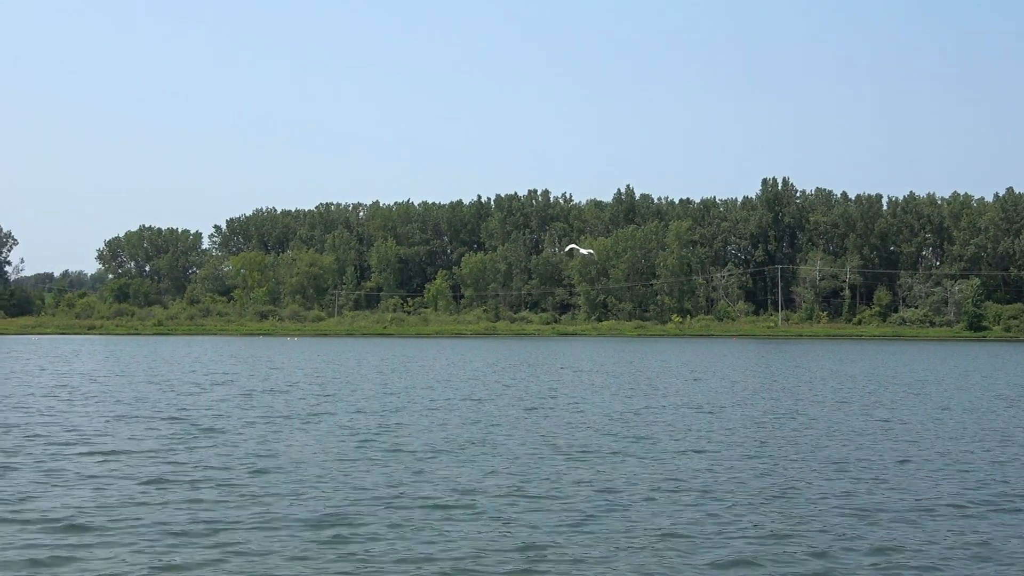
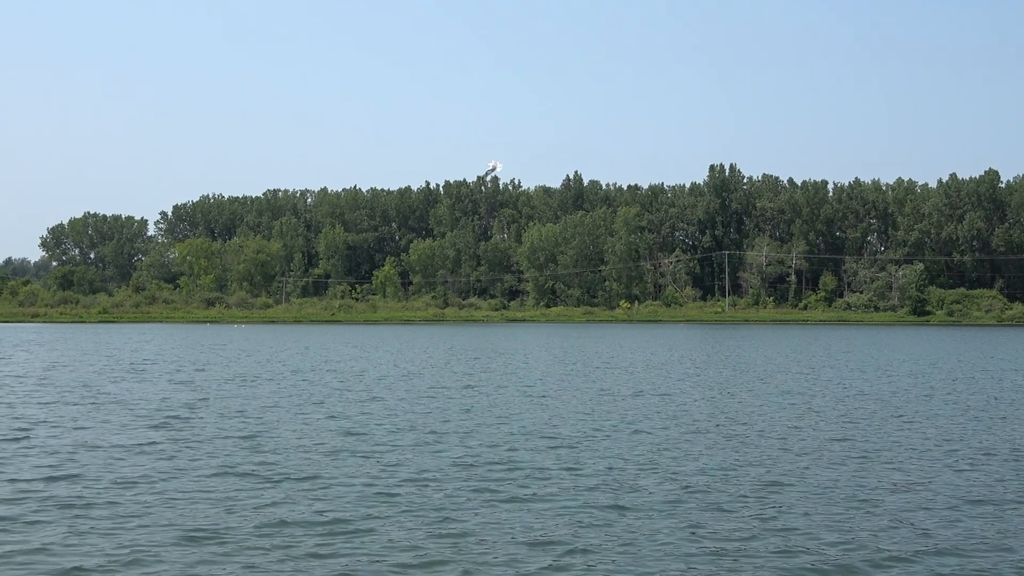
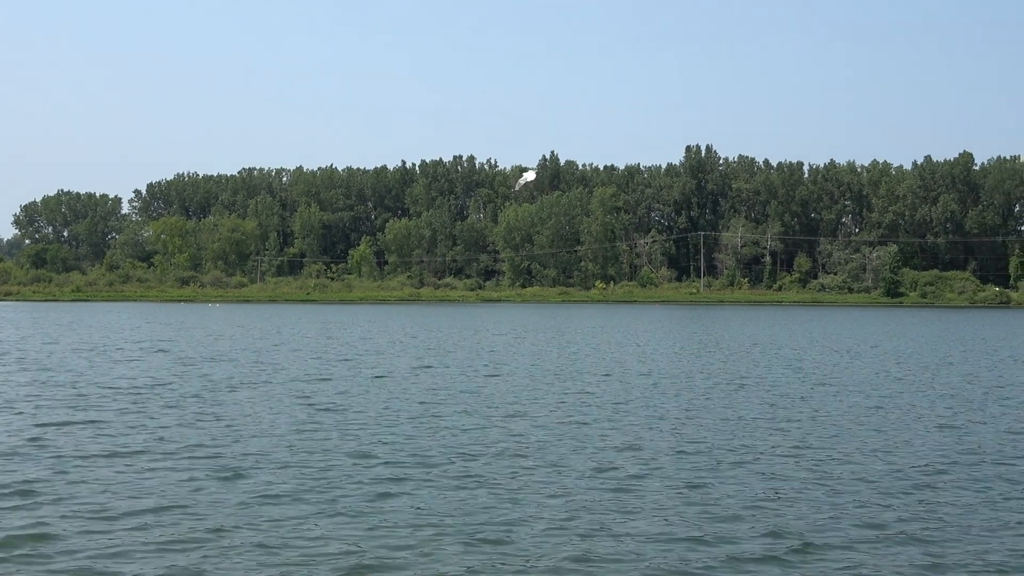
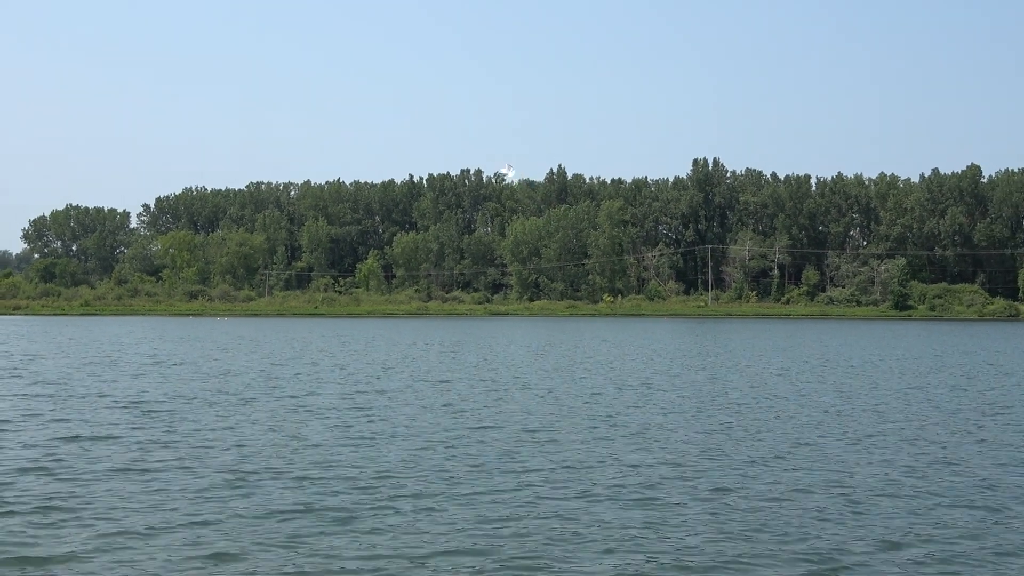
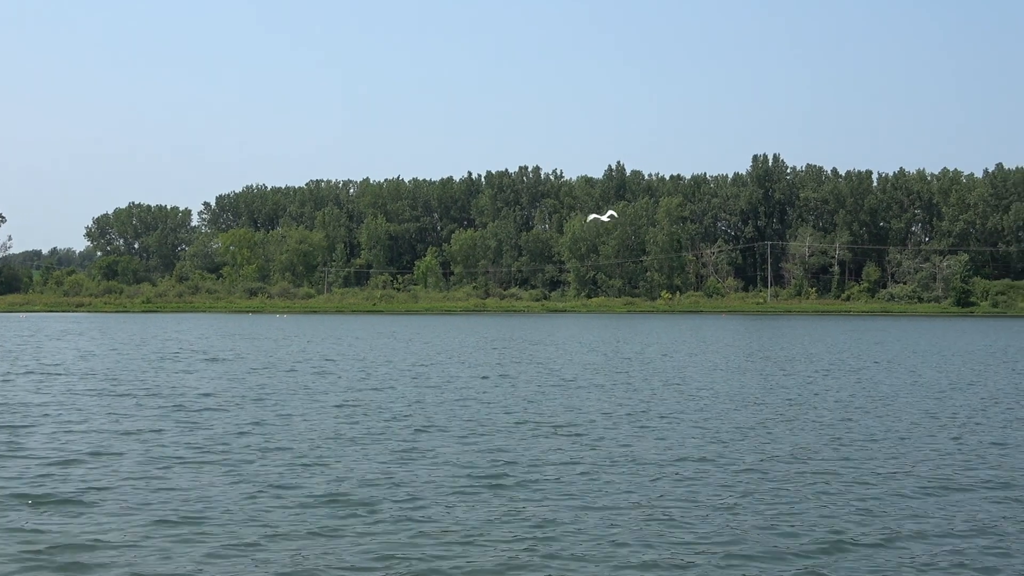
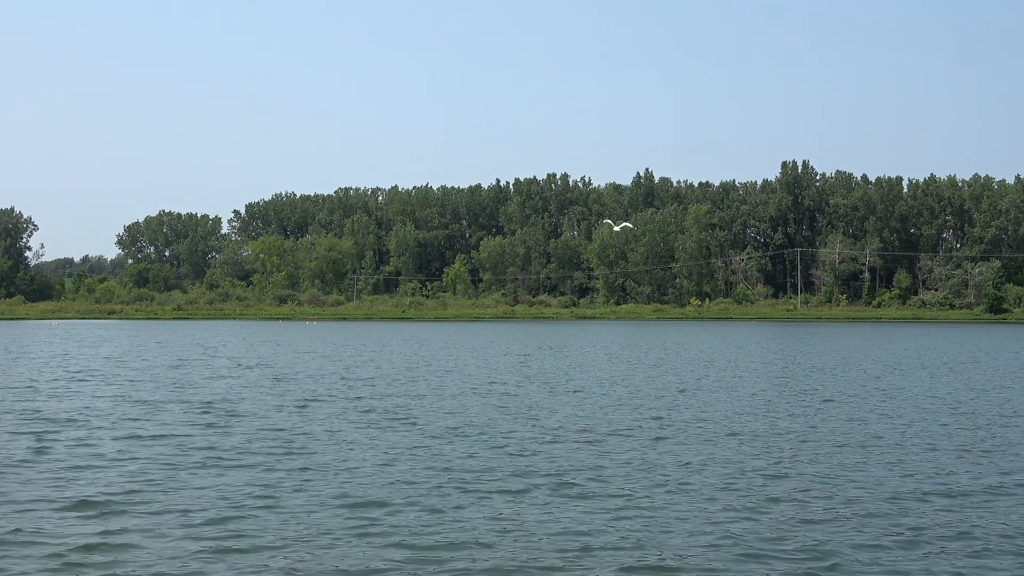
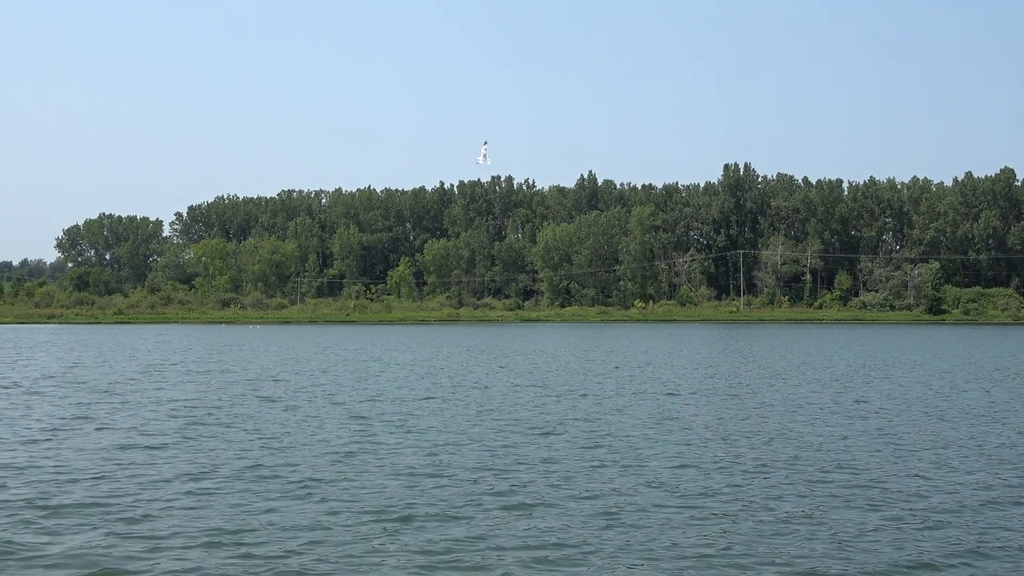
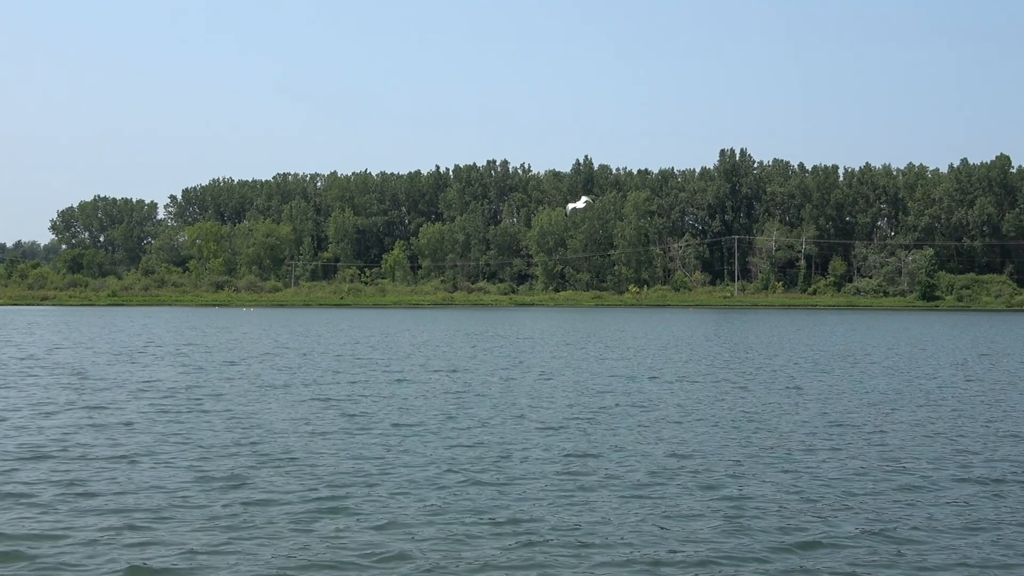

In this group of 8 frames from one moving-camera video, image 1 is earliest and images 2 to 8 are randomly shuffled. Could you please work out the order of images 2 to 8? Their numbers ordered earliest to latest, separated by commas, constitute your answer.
6, 5, 8, 3, 4, 2, 7
